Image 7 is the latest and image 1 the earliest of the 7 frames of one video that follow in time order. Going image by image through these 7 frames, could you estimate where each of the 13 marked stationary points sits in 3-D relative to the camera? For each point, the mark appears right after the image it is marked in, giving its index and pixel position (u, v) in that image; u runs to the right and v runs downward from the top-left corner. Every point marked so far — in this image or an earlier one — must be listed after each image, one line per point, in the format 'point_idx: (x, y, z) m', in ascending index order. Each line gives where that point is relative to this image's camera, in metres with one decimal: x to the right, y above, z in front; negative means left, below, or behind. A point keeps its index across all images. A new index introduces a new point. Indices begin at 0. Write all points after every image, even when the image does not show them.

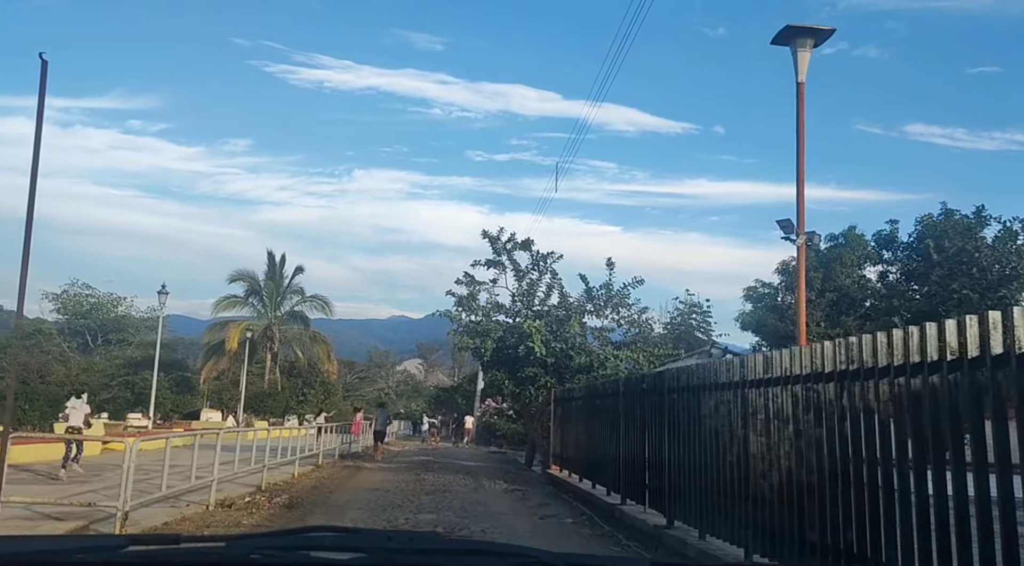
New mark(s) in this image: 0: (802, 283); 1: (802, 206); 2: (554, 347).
0: (+4.8, 0.0, +14.1) m
1: (+4.9, +1.3, +14.4) m
2: (+1.0, -1.5, +19.7) m
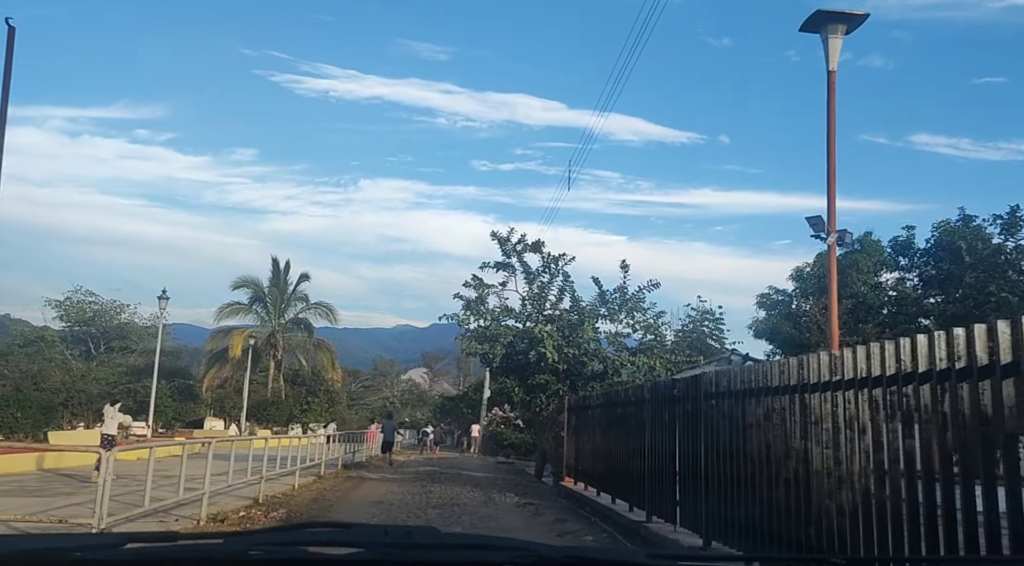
0: (+5.0, 0.0, +13.2) m
1: (+5.1, +1.3, +13.6) m
2: (+1.2, -1.5, +18.8) m
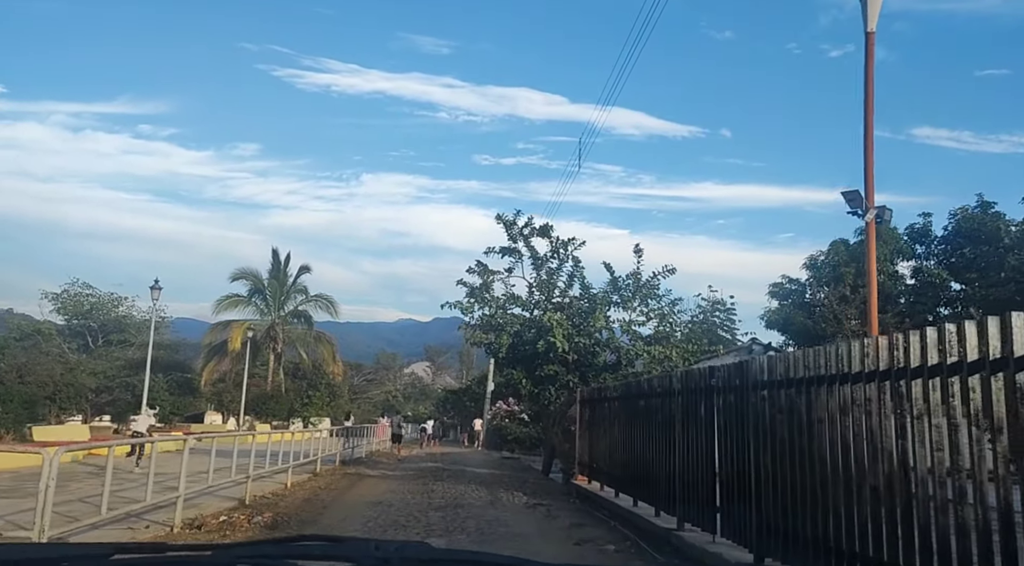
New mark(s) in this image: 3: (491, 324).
0: (+5.1, +0.3, +12.1) m
1: (+5.2, +1.6, +12.4) m
2: (+1.4, -1.2, +17.7) m
3: (-0.4, -0.9, +18.4) m
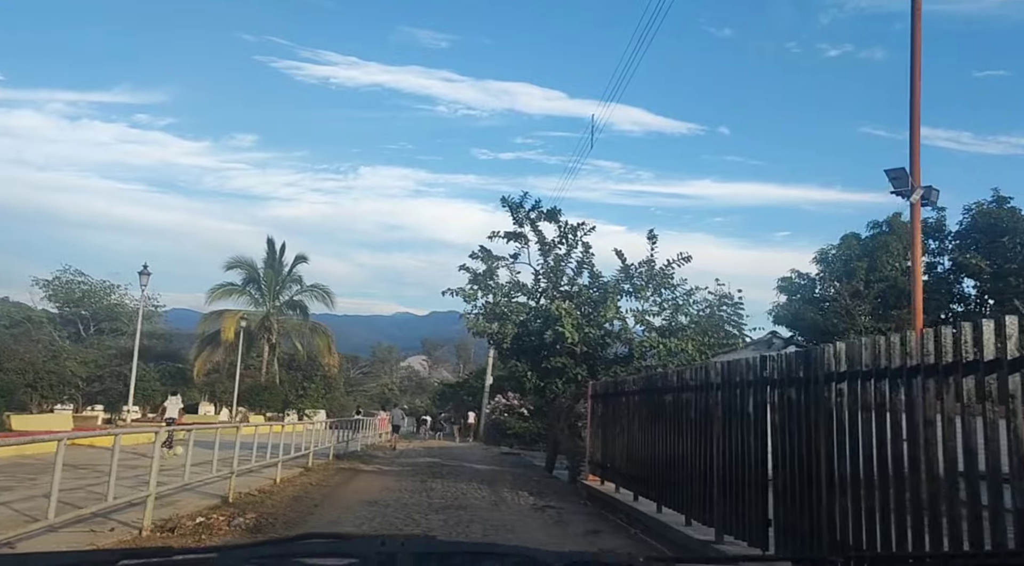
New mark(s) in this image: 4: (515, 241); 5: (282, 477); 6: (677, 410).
0: (+5.3, +0.4, +11.0) m
1: (+5.4, +1.7, +11.3) m
2: (+1.5, -1.0, +16.6) m
3: (-0.3, -0.6, +17.4) m
4: (+0.1, +0.9, +17.9) m
5: (-4.4, -3.7, +16.3) m
6: (+1.7, -1.3, +8.9) m
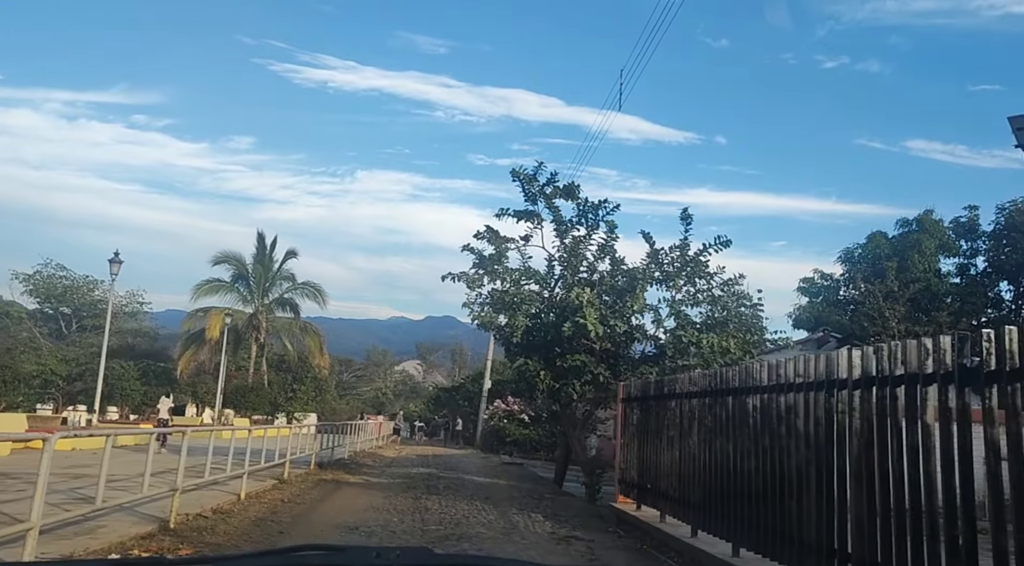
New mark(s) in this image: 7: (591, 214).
0: (+5.5, +0.7, +8.7) m
1: (+5.6, +2.0, +9.0) m
2: (+1.6, -0.7, +14.2) m
3: (-0.2, -0.3, +15.0) m
4: (+0.3, +1.1, +15.6) m
5: (-4.3, -3.4, +13.9) m
6: (+1.9, -1.0, +6.5) m
7: (+1.4, +1.3, +15.5) m
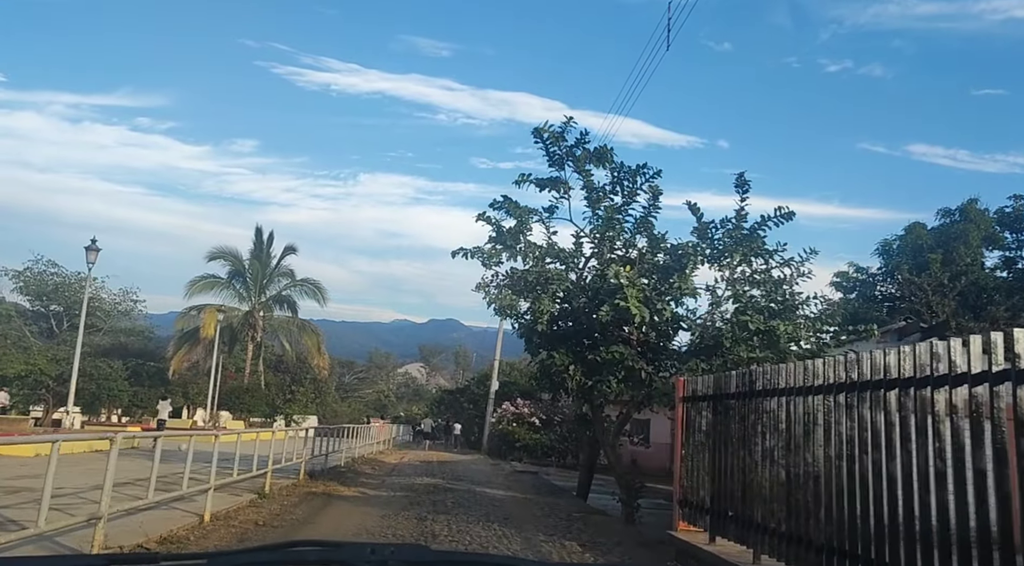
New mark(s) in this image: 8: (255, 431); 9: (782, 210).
0: (+5.8, +1.0, +6.3) m
1: (+5.9, +2.3, +6.6) m
2: (+2.0, -0.4, +11.9) m
3: (+0.2, 0.0, +12.6) m
4: (+0.6, +1.5, +13.2) m
5: (-3.9, -3.1, +11.6) m
6: (+2.2, -0.7, +4.1) m
7: (+1.8, +1.6, +13.1) m
8: (-4.3, -2.5, +14.4) m
9: (+4.0, +1.1, +12.8) m
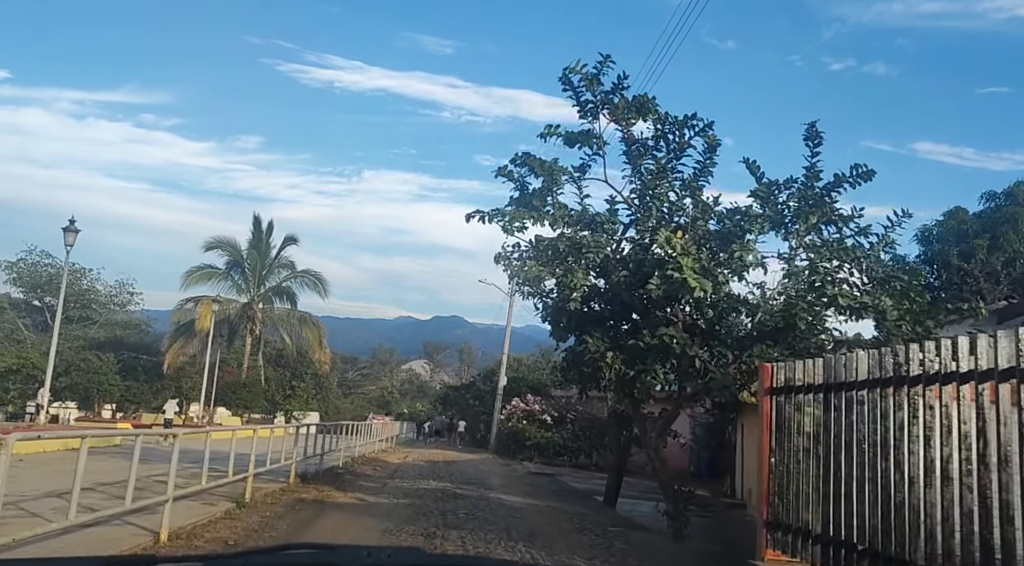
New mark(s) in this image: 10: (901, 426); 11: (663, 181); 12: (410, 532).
0: (+6.1, +1.3, +4.3) m
1: (+6.2, +2.6, +4.6) m
2: (+2.3, 0.0, +9.9) m
3: (+0.5, +0.3, +10.7) m
4: (+1.0, +1.8, +11.2) m
5: (-3.6, -2.7, +9.6) m
6: (+2.5, -0.3, +2.1) m
7: (+2.1, +1.9, +11.1) m
8: (-4.0, -2.1, +12.4) m
9: (+4.3, +1.4, +10.7) m
10: (+2.2, -0.9, +5.0) m
11: (+1.8, +1.2, +10.7) m
12: (-1.2, -2.9, +10.1) m
